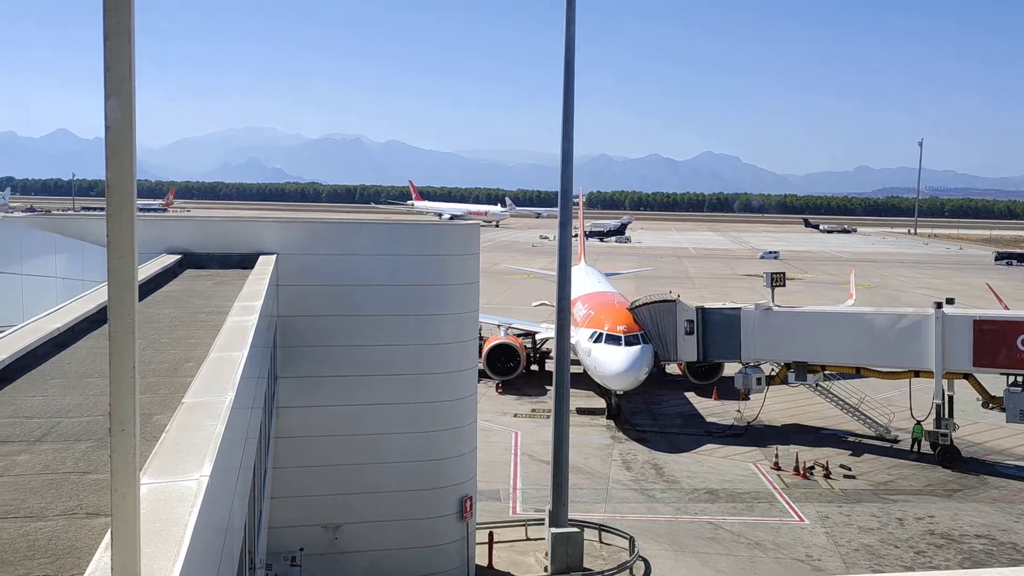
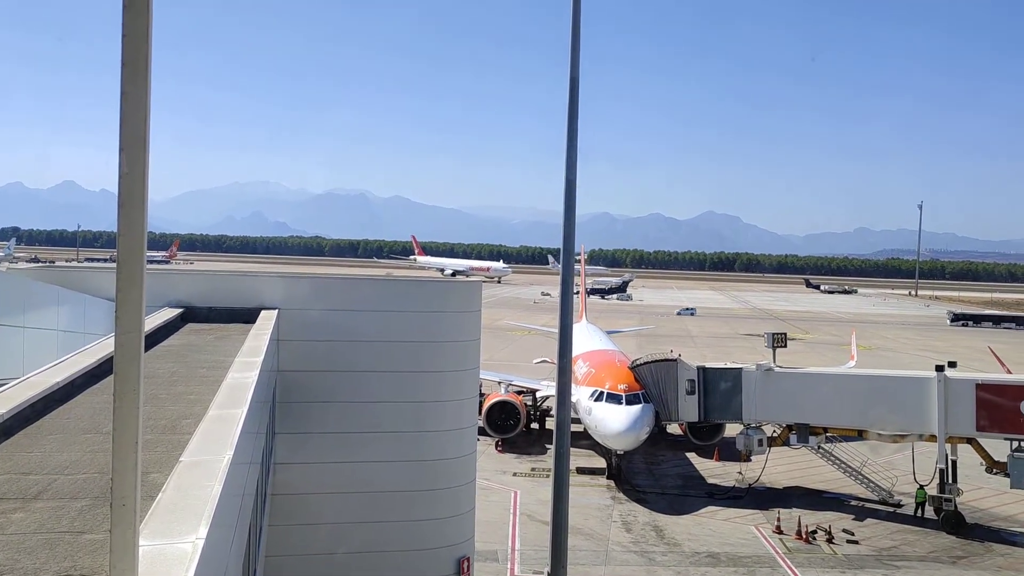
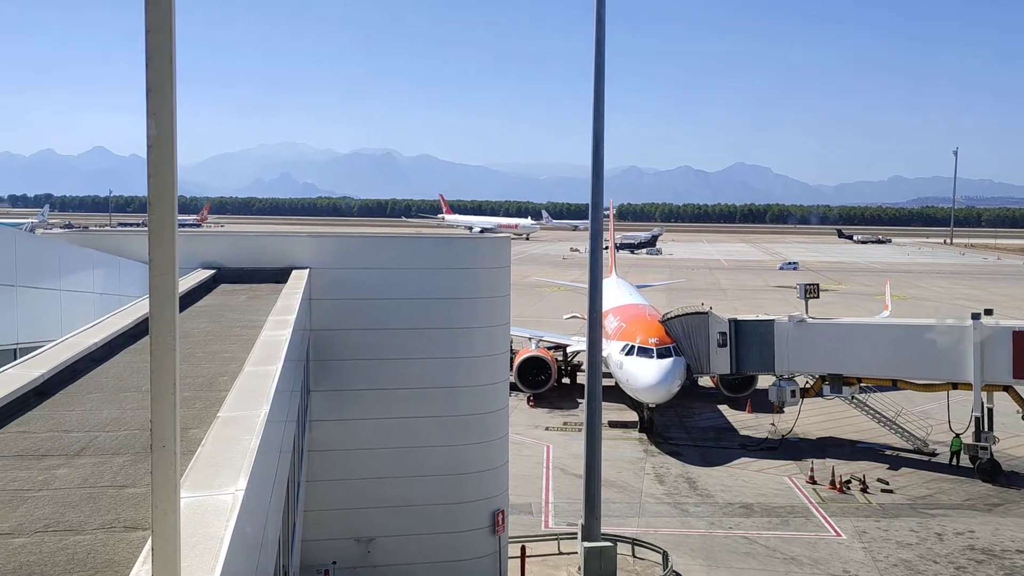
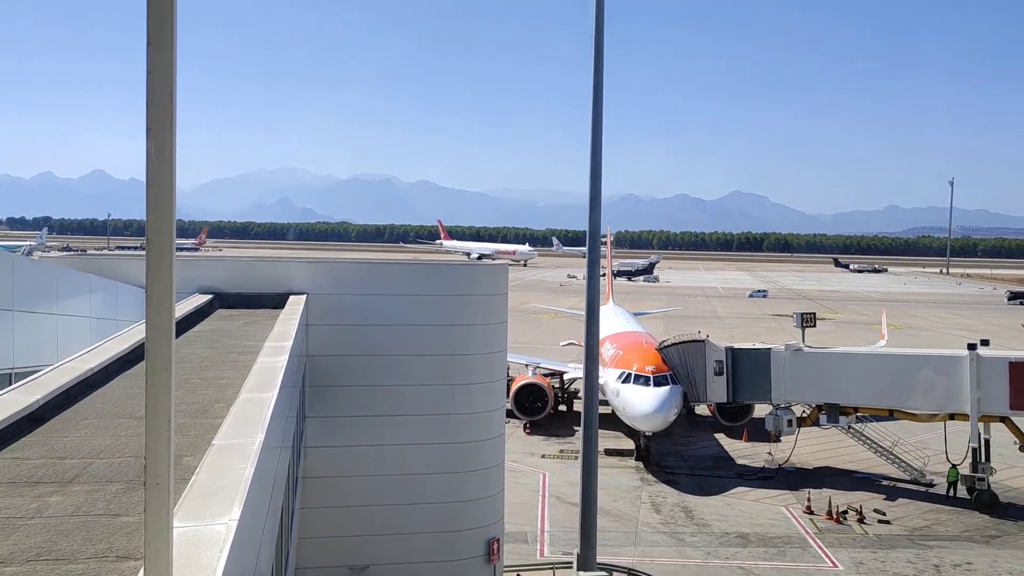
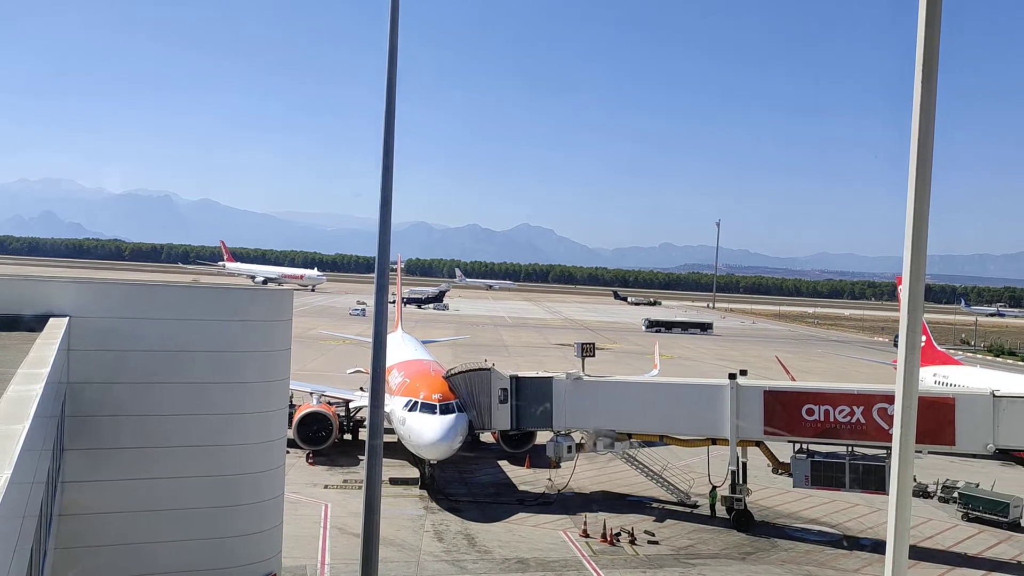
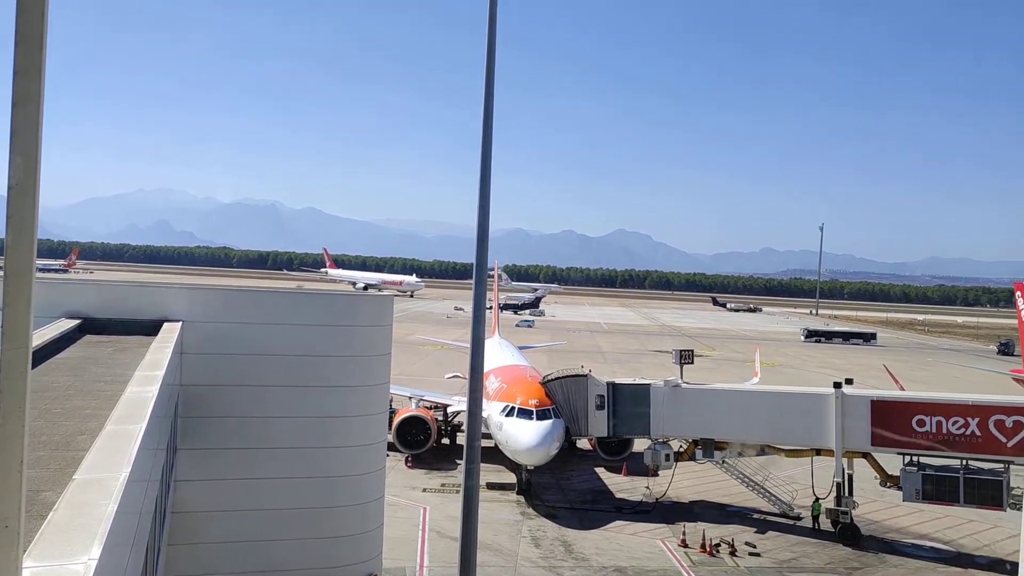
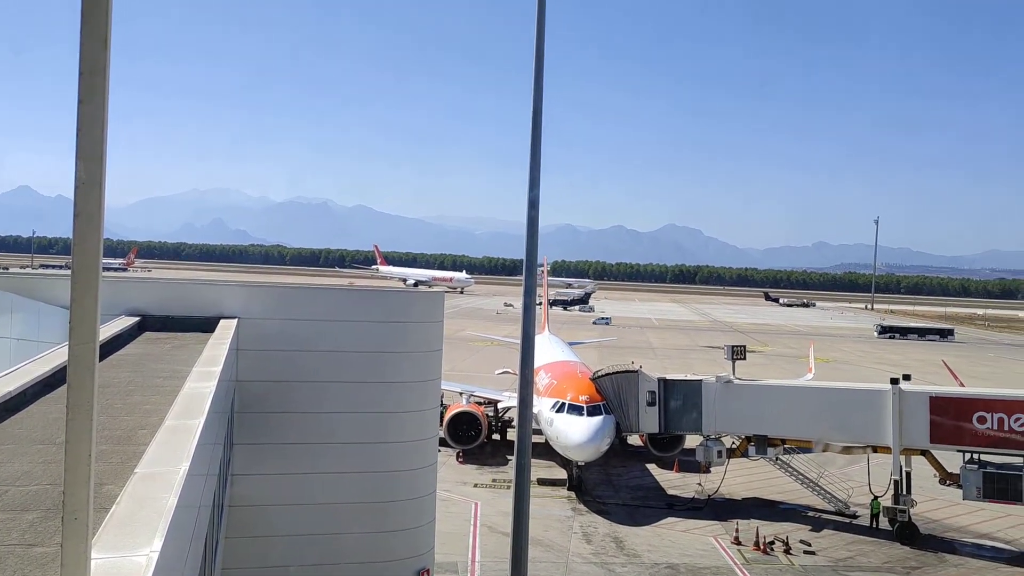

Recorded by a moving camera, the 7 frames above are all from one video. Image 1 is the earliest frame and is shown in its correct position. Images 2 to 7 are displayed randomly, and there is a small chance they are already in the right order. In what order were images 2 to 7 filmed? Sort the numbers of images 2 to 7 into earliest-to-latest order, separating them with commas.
3, 4, 2, 7, 6, 5
